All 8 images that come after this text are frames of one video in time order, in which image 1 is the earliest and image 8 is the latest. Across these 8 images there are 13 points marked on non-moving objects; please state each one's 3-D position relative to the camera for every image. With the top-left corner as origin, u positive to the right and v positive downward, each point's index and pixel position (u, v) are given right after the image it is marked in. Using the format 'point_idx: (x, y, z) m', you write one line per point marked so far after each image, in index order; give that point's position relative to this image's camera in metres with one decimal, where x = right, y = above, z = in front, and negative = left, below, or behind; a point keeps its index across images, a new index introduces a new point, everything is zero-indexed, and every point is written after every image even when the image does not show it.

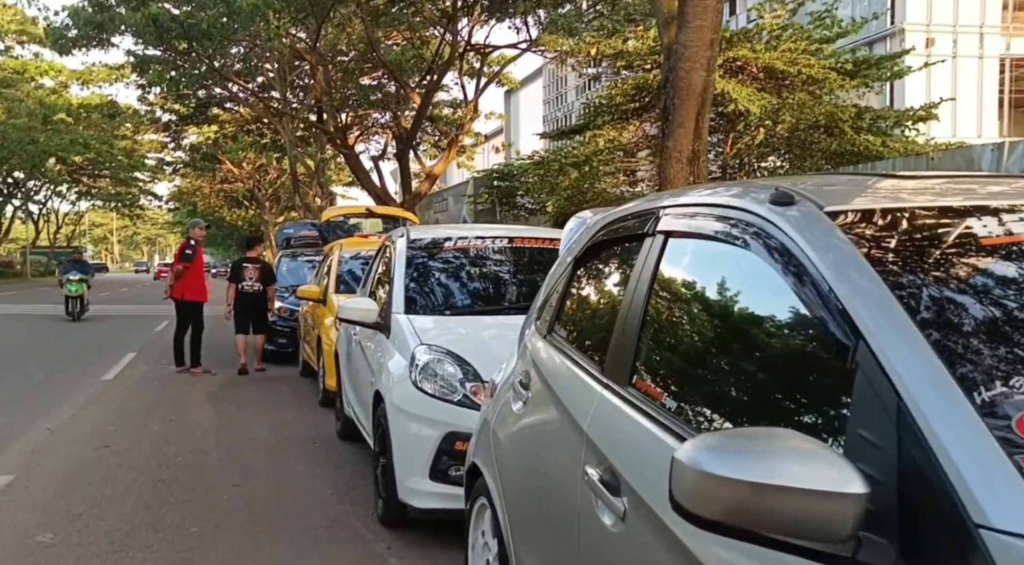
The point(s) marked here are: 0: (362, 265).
0: (-2.0, +0.2, +10.0) m
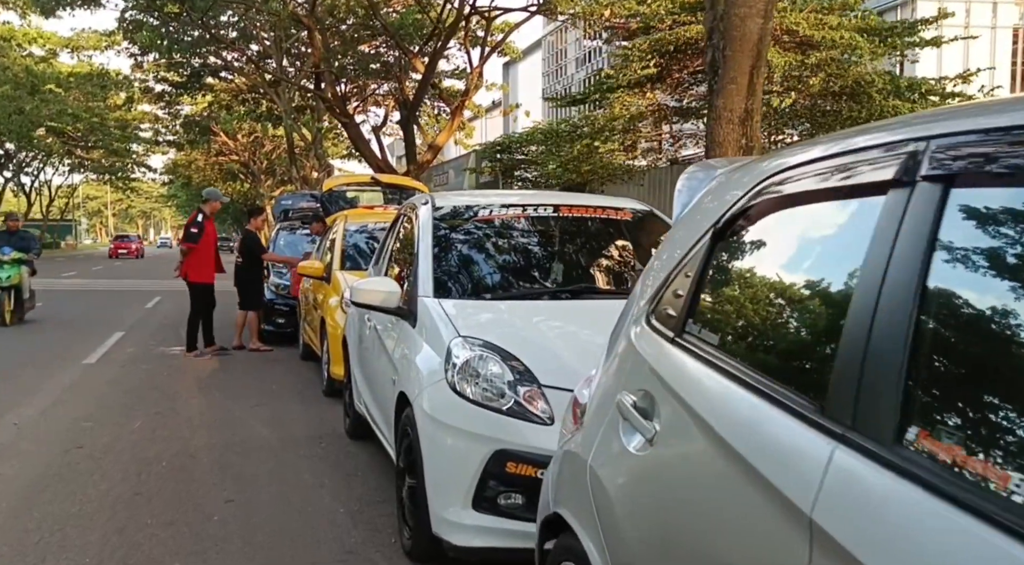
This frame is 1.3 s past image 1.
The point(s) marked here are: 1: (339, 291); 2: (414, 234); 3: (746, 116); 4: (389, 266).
0: (-1.8, +0.5, +9.1) m
1: (-1.7, -0.1, +7.6) m
2: (-0.7, +0.3, +5.3) m
3: (+2.4, +1.7, +7.6) m
4: (-0.9, +0.1, +5.6) m
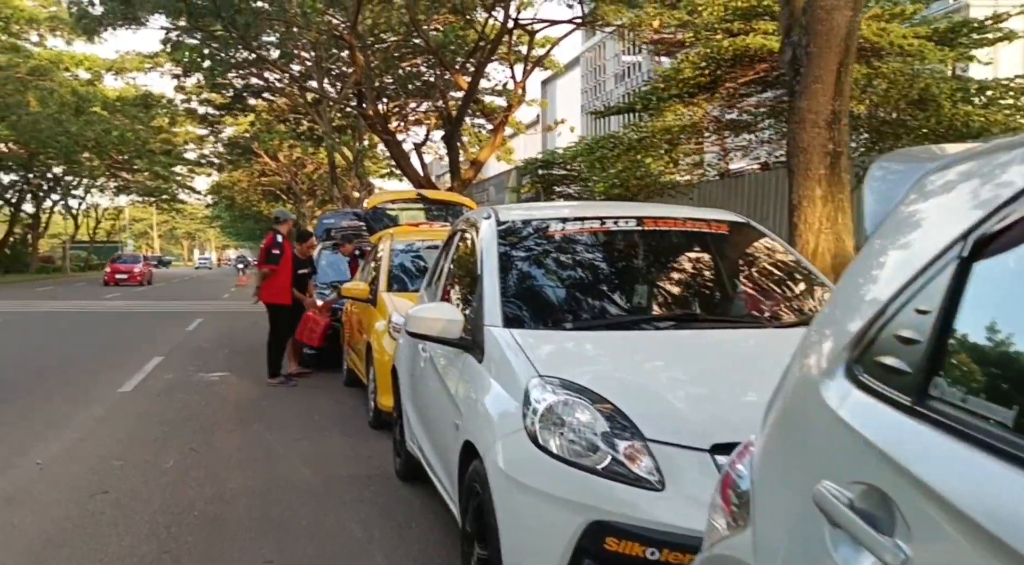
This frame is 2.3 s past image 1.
0: (-1.1, +0.3, +8.5) m
1: (-1.2, -0.3, +7.0) m
2: (-0.2, +0.2, +4.6) m
3: (+2.9, +1.5, +6.9) m
4: (-0.4, -0.1, +5.0) m
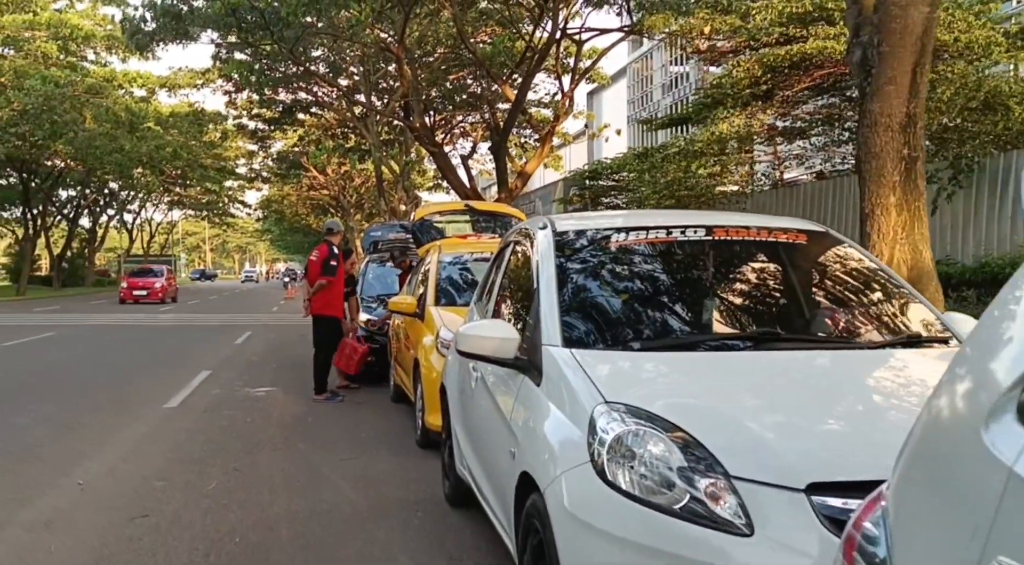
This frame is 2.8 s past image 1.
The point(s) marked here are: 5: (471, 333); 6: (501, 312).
0: (-0.6, +0.1, +8.3) m
1: (-0.7, -0.4, +6.8) m
2: (+0.1, +0.1, +4.4) m
3: (+3.4, +1.4, +6.4) m
4: (-0.1, -0.2, +4.8) m
5: (-0.2, -0.2, +3.5) m
6: (-0.1, -0.2, +4.7) m
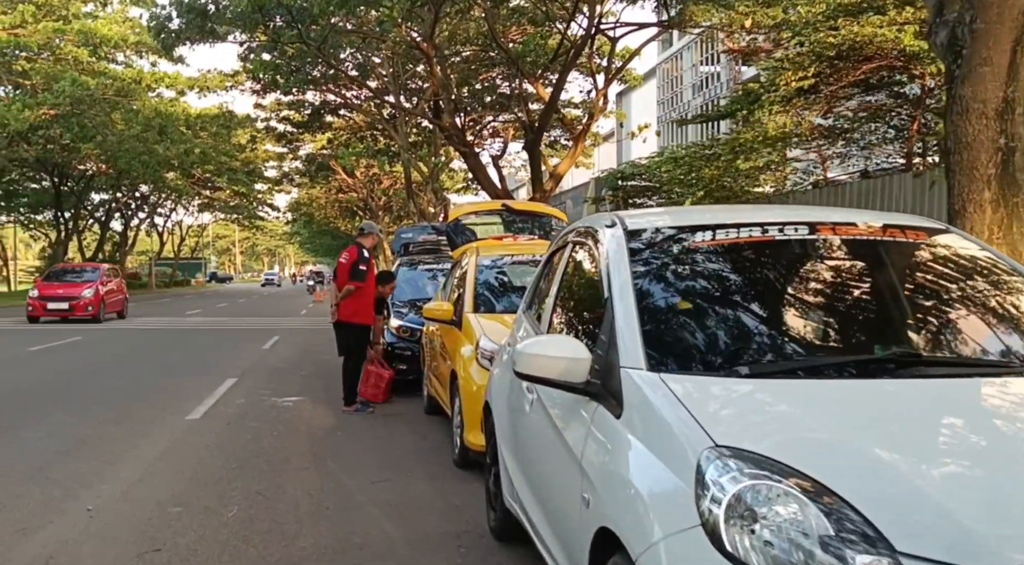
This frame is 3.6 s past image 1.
0: (-0.1, +0.1, +7.7) m
1: (-0.3, -0.5, +6.3) m
2: (+0.4, +0.1, +3.8) m
3: (+3.8, +1.3, +5.7) m
4: (+0.2, -0.2, +4.2) m
5: (+0.1, -0.3, +2.9) m
6: (+0.2, -0.2, +4.1) m
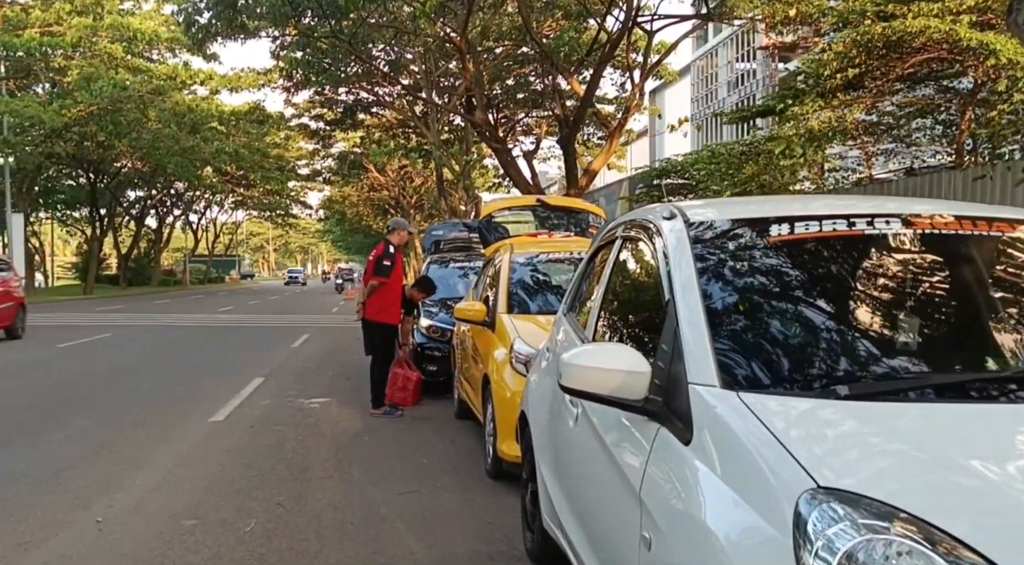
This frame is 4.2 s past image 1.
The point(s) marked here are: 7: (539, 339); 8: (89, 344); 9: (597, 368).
0: (+0.2, +0.1, +7.3) m
1: (0.0, -0.5, +5.9) m
2: (+0.6, +0.1, +3.4) m
3: (+4.1, +1.3, +5.2) m
4: (+0.4, -0.2, +3.8) m
5: (+0.2, -0.3, +2.5) m
6: (+0.4, -0.2, +3.7) m
7: (+0.2, -0.4, +5.8) m
8: (-9.3, -1.3, +16.3) m
9: (+0.3, -0.3, +2.4) m
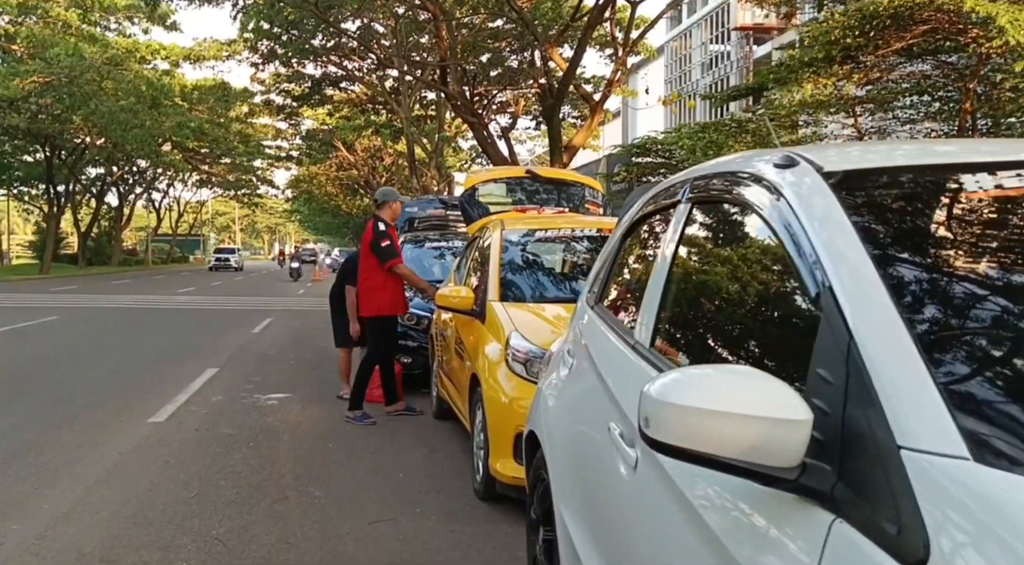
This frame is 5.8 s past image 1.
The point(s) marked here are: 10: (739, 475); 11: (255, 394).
0: (+0.1, +0.3, +6.3) m
1: (-0.1, -0.4, +4.8) m
2: (+0.7, +0.1, +2.4) m
3: (+4.1, +1.4, +4.3) m
4: (+0.5, -0.1, +2.8) m
5: (+0.3, -0.2, +1.5) m
6: (+0.5, -0.2, +2.7) m
7: (+0.2, -0.3, +4.8) m
8: (-9.7, -0.9, +15.0) m
9: (+0.4, -0.2, +1.4) m
10: (+0.4, -0.4, +1.5) m
11: (-2.9, -1.3, +8.4) m
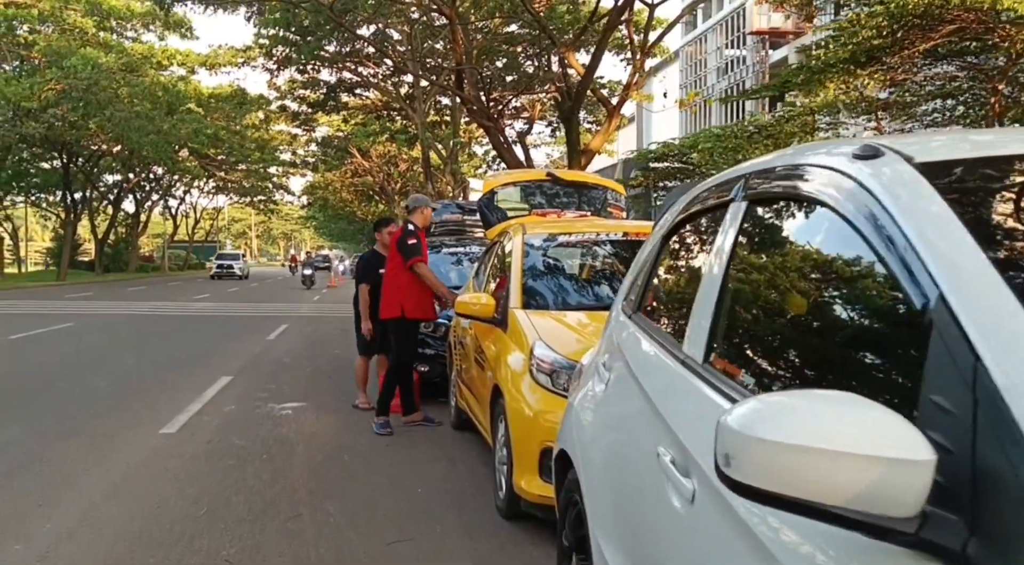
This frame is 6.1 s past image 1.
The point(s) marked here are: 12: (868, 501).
0: (+0.3, +0.2, +6.1) m
1: (+0.1, -0.4, +4.6) m
2: (+0.8, +0.1, +2.1) m
3: (+4.2, +1.4, +4.0) m
4: (+0.6, -0.1, +2.5) m
5: (+0.4, -0.2, +1.2) m
6: (+0.6, -0.2, +2.4) m
7: (+0.3, -0.4, +4.6) m
8: (-9.4, -1.1, +14.9) m
9: (+0.5, -0.3, +1.2) m
10: (+0.5, -0.4, +1.2) m
11: (-2.7, -1.3, +8.2) m
12: (+0.5, -0.3, +1.1) m
